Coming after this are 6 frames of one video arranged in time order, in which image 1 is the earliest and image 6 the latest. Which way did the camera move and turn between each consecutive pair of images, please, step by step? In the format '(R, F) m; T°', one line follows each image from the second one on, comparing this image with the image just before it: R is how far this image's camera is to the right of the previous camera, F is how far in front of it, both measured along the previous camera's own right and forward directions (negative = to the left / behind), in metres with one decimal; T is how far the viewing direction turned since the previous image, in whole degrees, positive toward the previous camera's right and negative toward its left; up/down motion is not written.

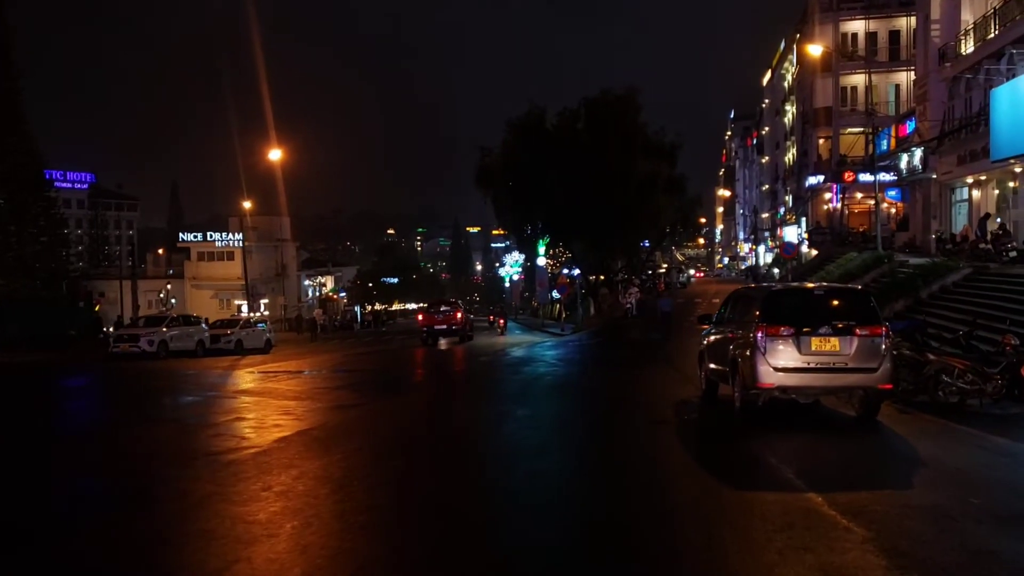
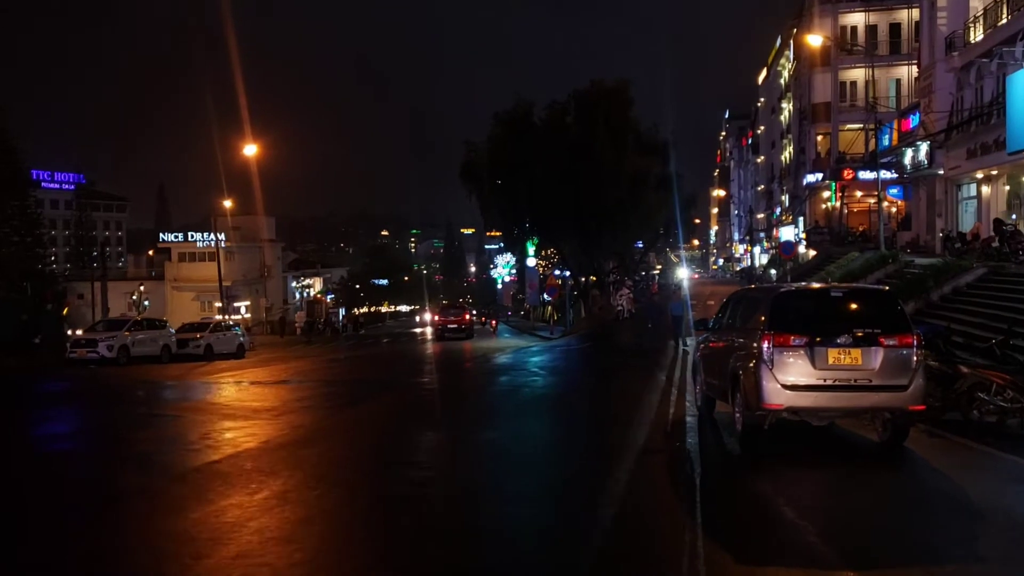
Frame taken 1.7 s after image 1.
(+0.4, +1.8) m; 0°
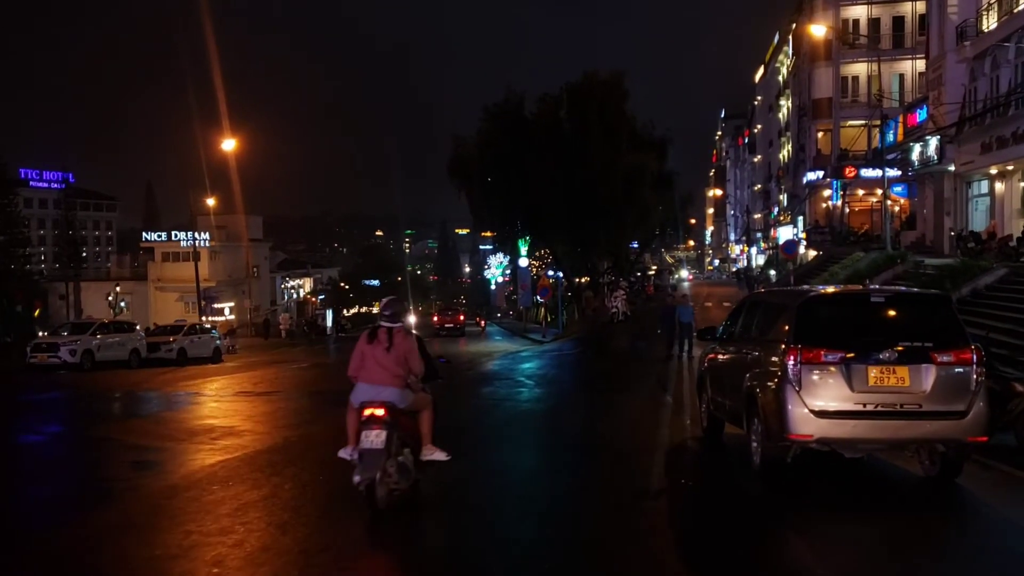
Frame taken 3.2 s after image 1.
(+0.2, +1.6) m; 0°
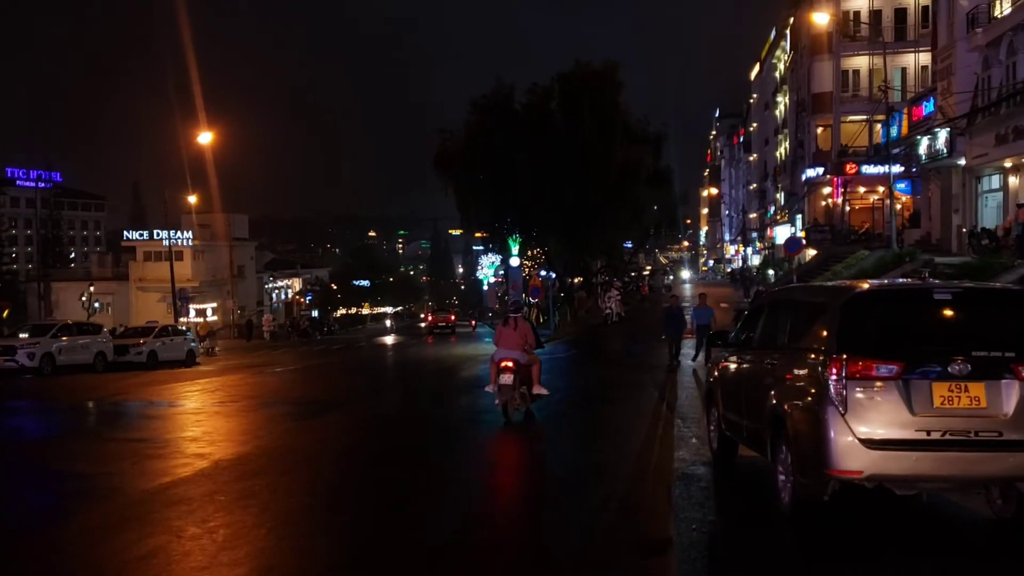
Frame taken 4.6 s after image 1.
(+0.2, +1.6) m; 0°
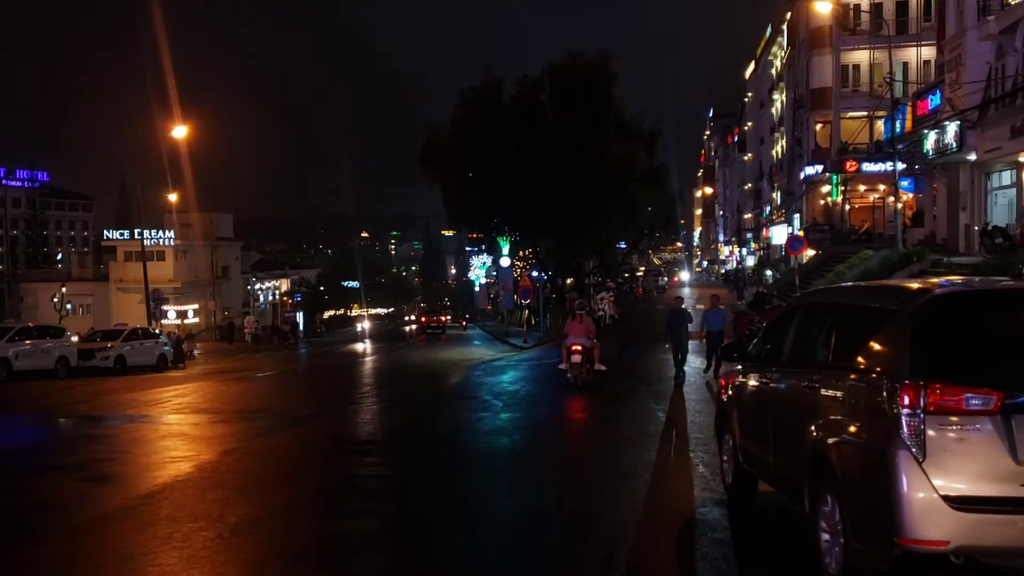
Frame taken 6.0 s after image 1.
(+0.2, +1.5) m; 0°
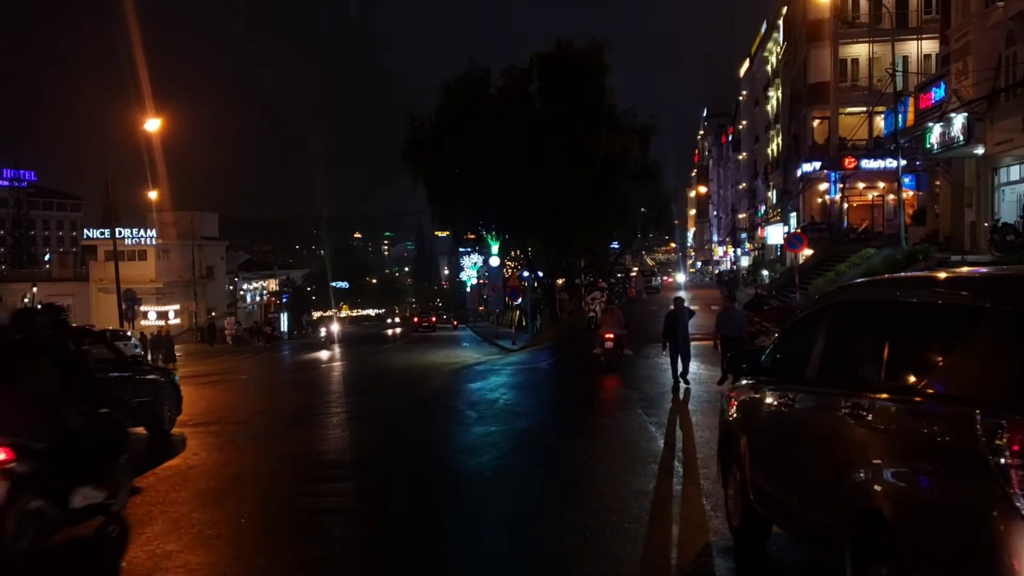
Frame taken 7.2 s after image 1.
(+0.2, +1.4) m; 0°
